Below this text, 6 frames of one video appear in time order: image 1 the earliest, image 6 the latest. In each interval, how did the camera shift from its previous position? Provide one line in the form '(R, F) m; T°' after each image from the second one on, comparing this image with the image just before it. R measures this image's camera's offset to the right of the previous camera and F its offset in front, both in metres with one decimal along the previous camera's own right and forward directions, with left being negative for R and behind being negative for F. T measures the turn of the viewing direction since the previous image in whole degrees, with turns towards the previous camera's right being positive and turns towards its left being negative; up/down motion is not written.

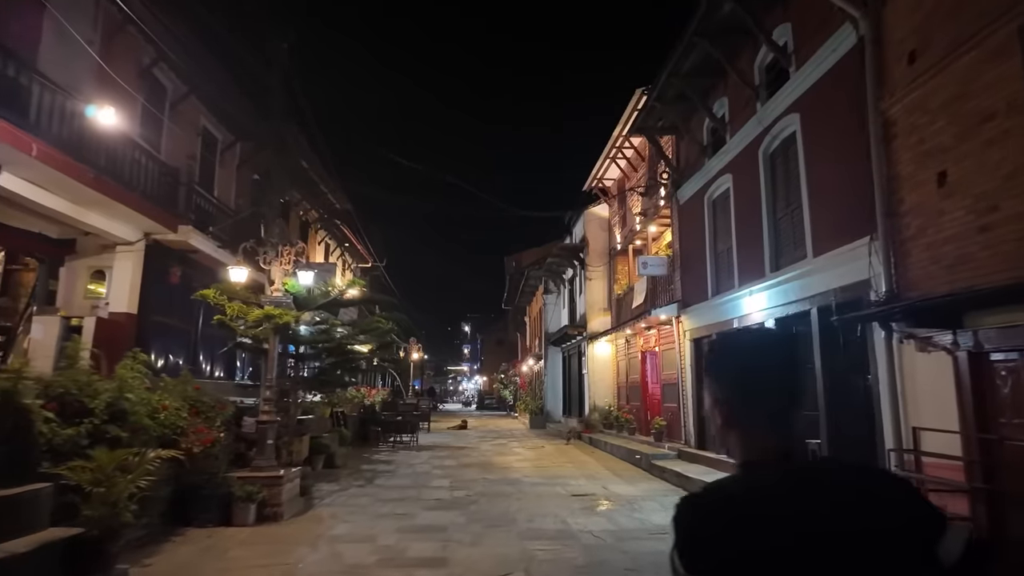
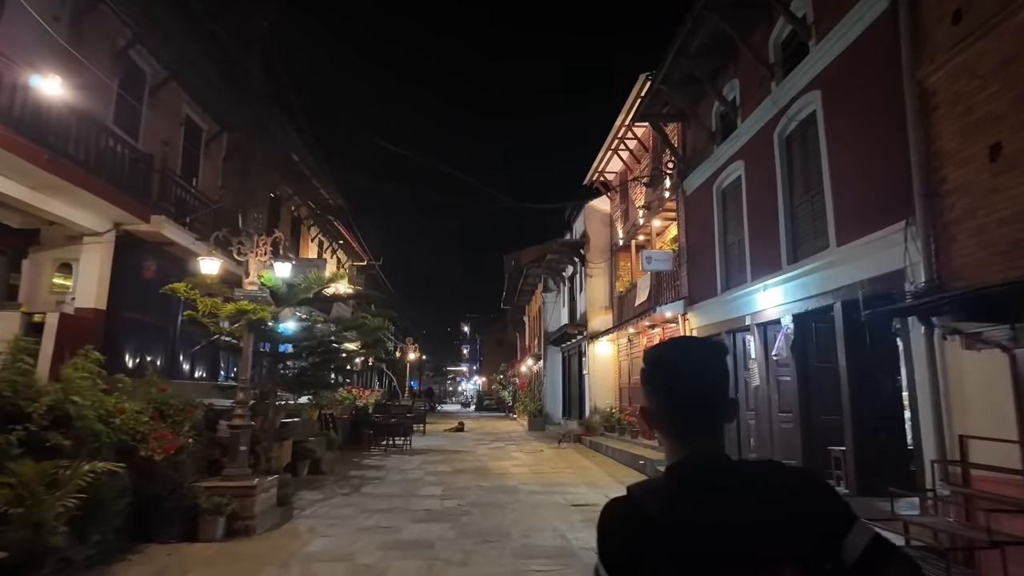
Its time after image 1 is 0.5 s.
(+0.1, +0.6) m; 0°
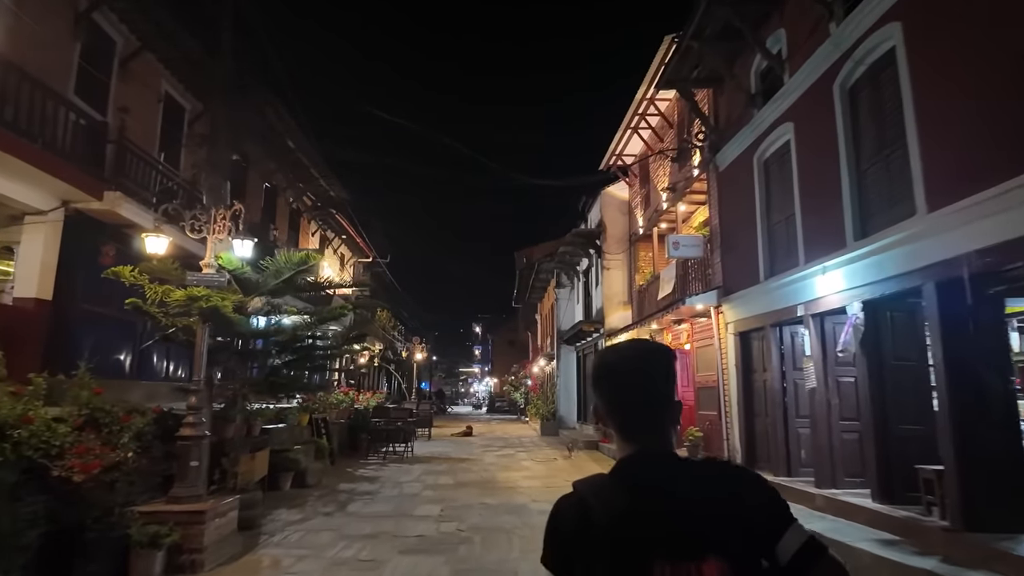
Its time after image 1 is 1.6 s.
(+0.1, +1.2) m; -1°
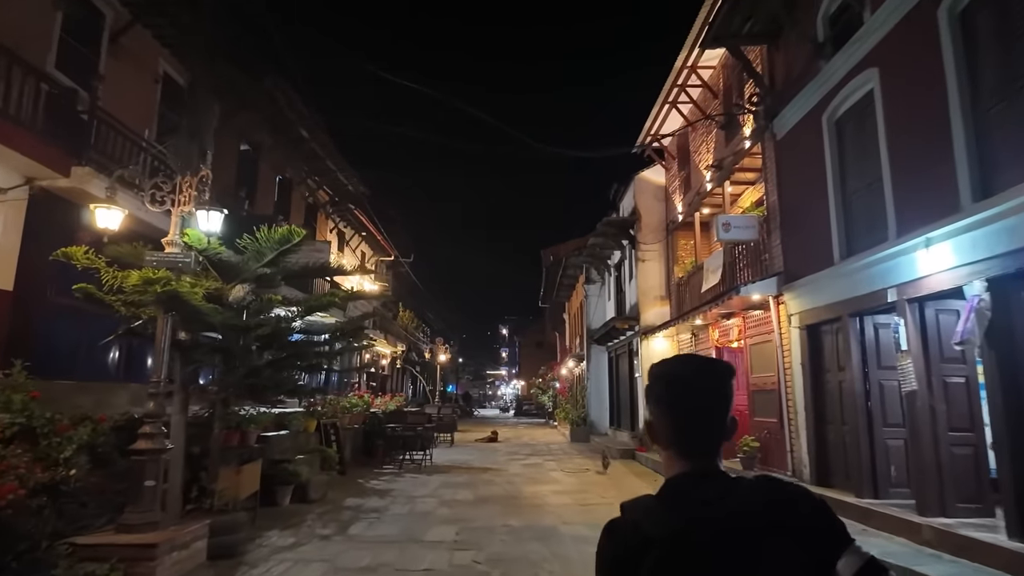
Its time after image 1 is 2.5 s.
(0.0, +1.2) m; -3°
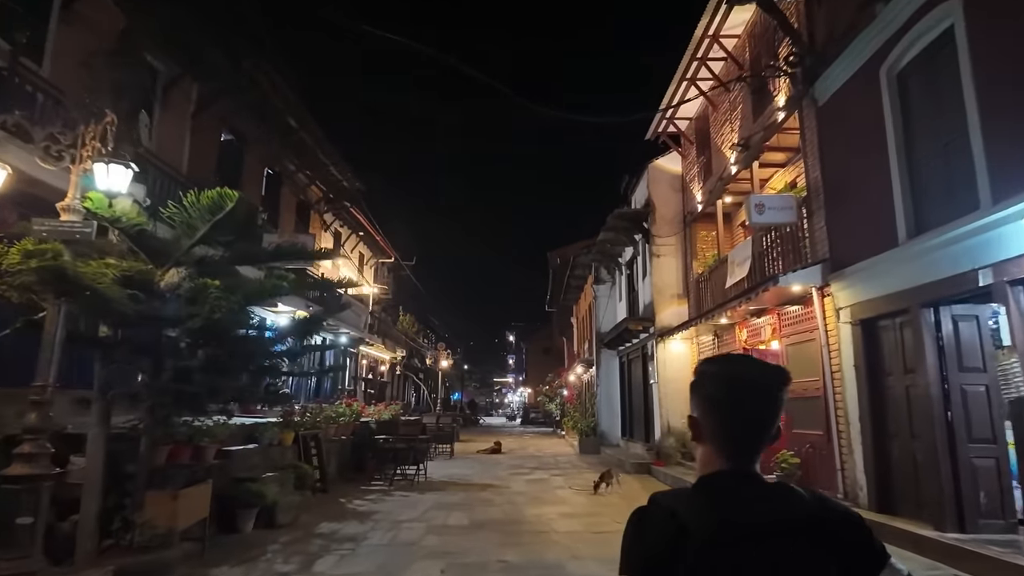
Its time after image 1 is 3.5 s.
(+0.1, +1.1) m; -1°
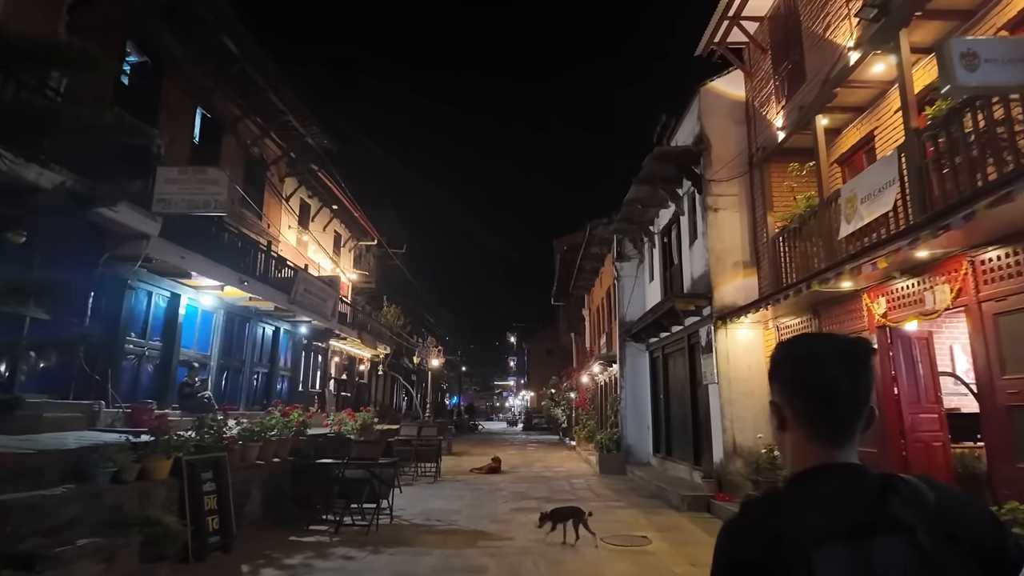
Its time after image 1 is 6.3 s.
(0.0, +3.4) m; 0°
